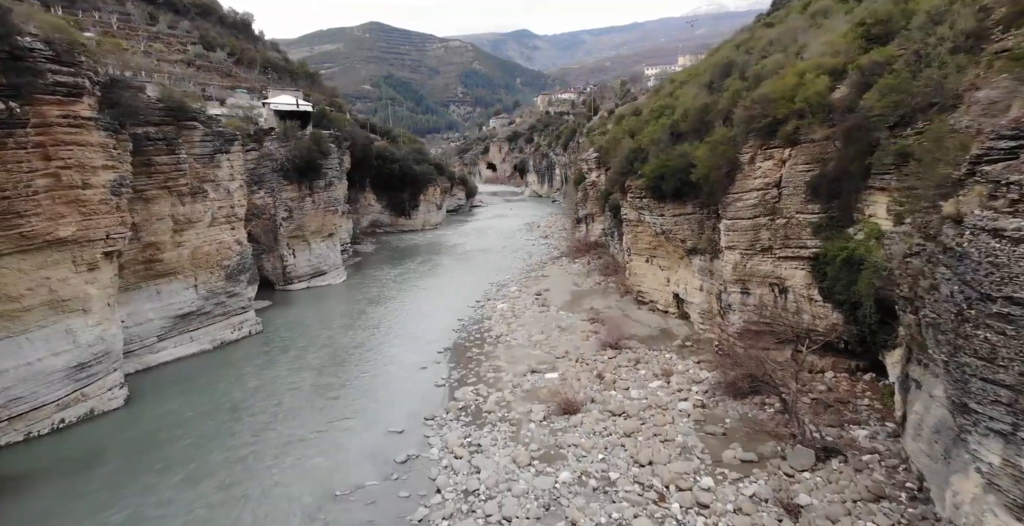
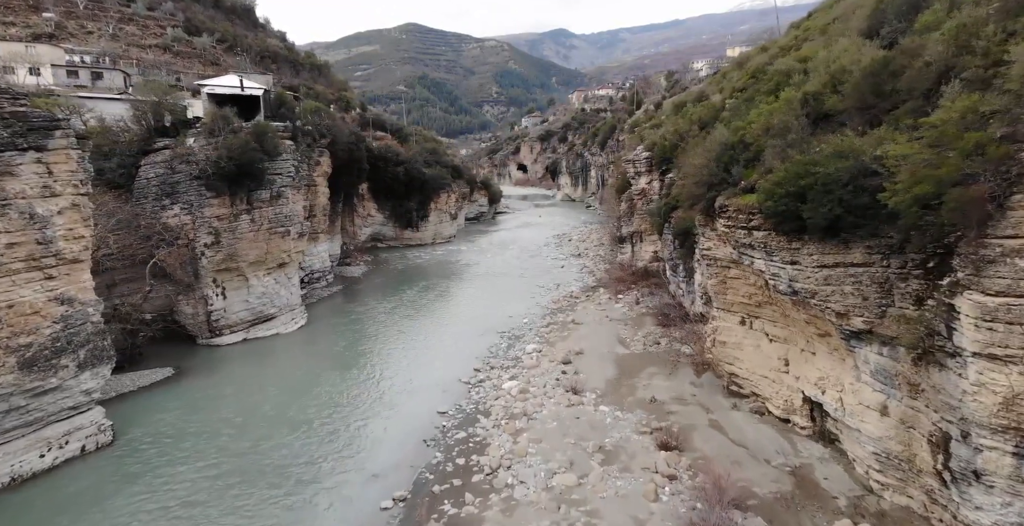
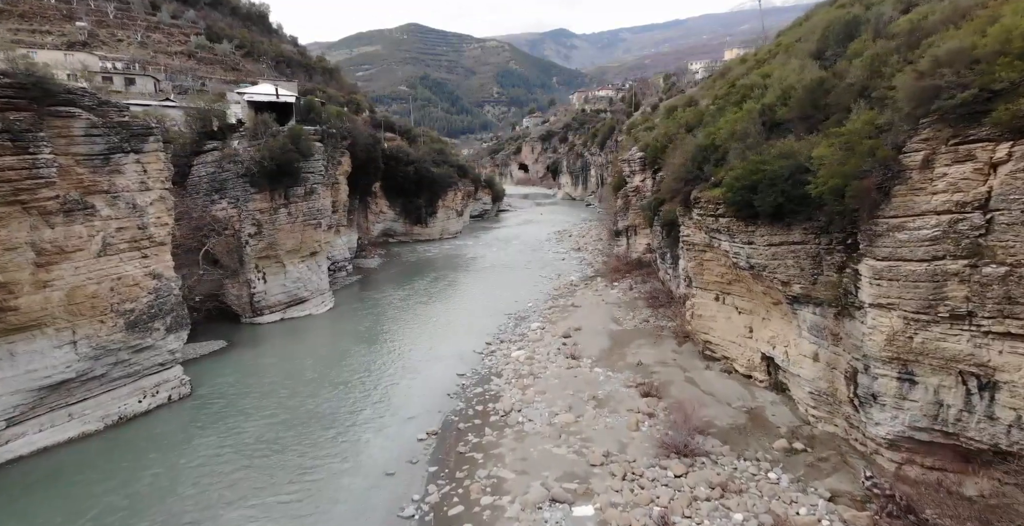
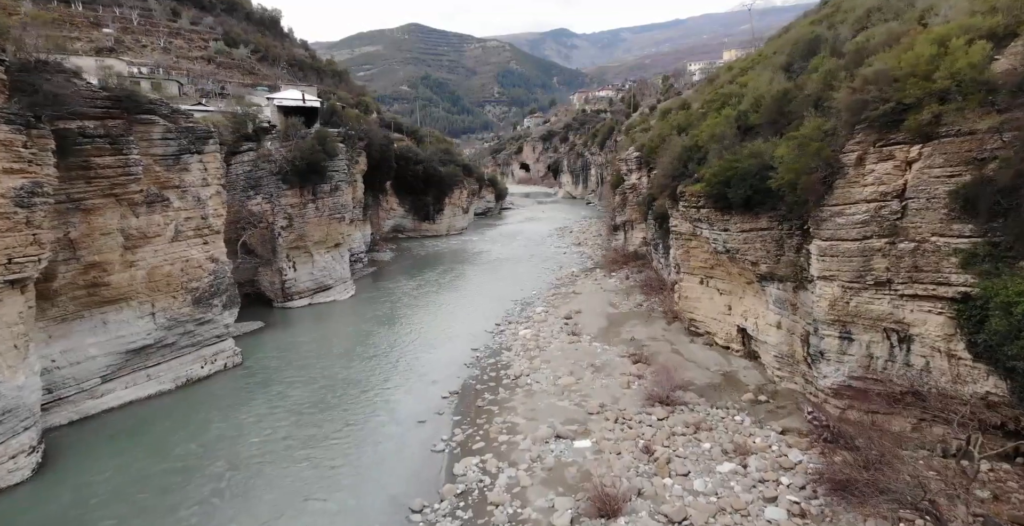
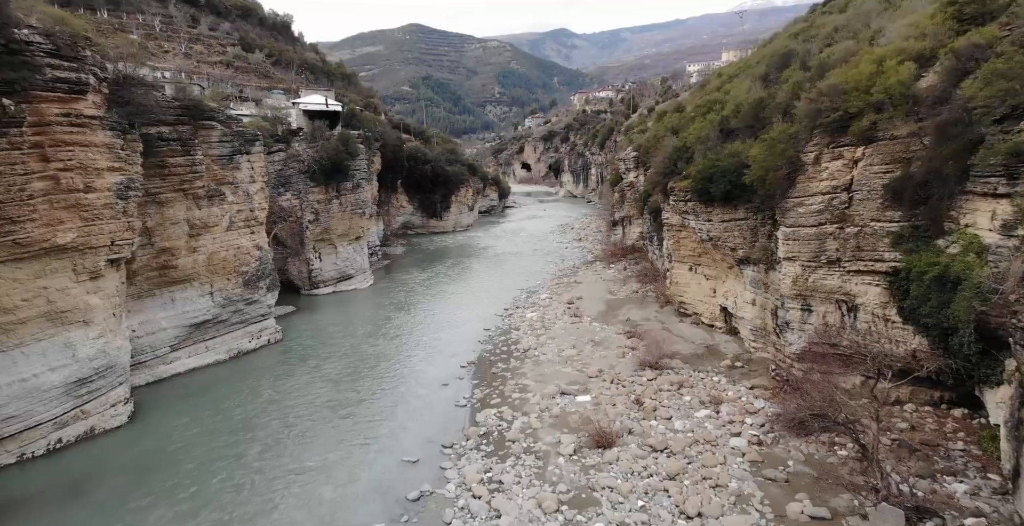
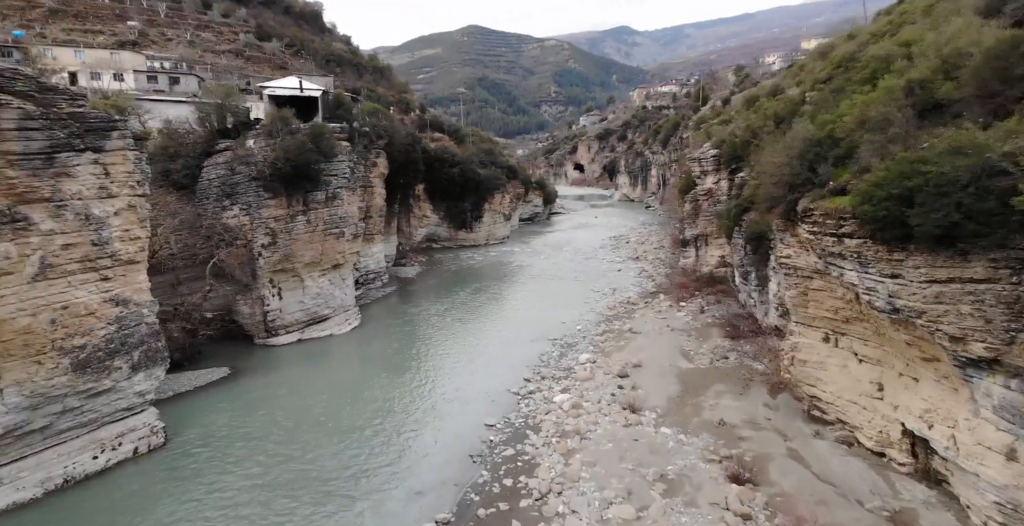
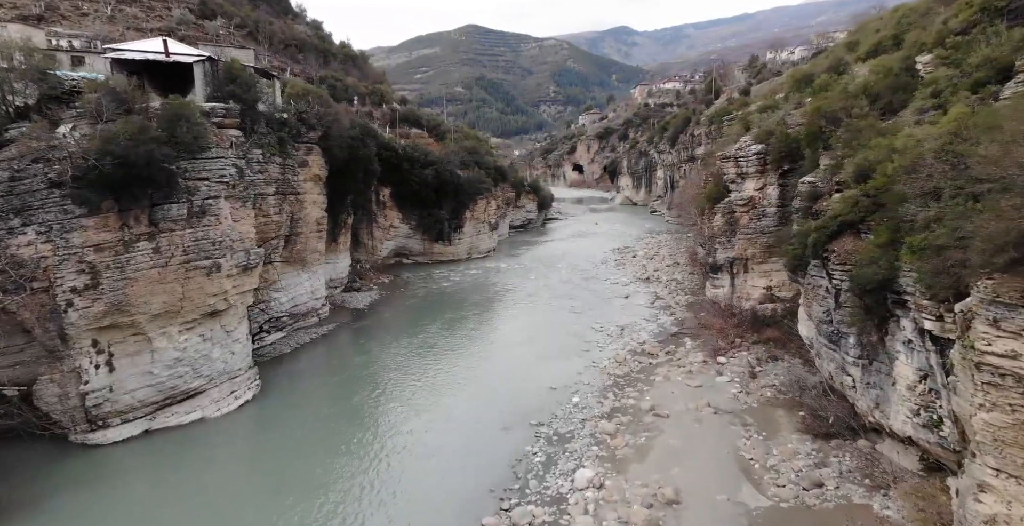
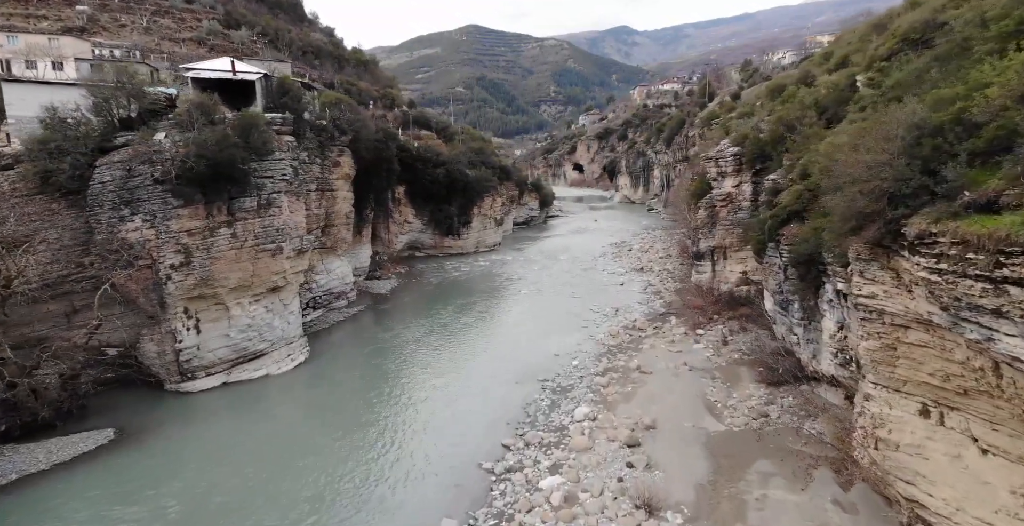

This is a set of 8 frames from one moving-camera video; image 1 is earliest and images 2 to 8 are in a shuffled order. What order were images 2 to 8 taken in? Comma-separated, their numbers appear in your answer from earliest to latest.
5, 4, 3, 2, 6, 8, 7
